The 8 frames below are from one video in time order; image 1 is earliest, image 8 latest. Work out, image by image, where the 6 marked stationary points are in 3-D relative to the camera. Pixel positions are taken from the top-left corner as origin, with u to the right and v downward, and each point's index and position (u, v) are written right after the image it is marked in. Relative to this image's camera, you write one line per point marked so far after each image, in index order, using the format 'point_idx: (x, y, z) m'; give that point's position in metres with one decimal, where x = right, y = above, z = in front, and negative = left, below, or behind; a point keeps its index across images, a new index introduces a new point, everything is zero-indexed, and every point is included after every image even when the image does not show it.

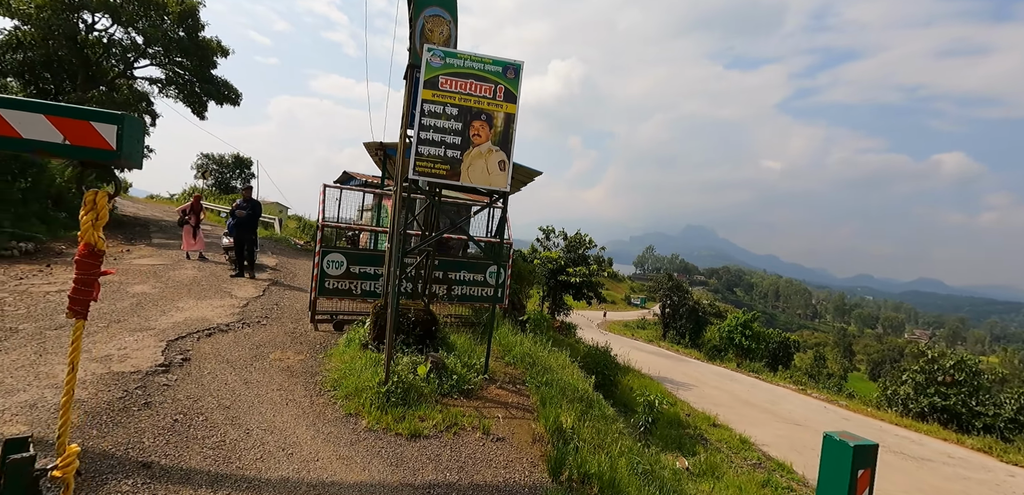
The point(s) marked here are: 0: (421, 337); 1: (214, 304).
0: (-0.9, -0.9, +5.1) m
1: (-4.1, -0.8, +7.1) m
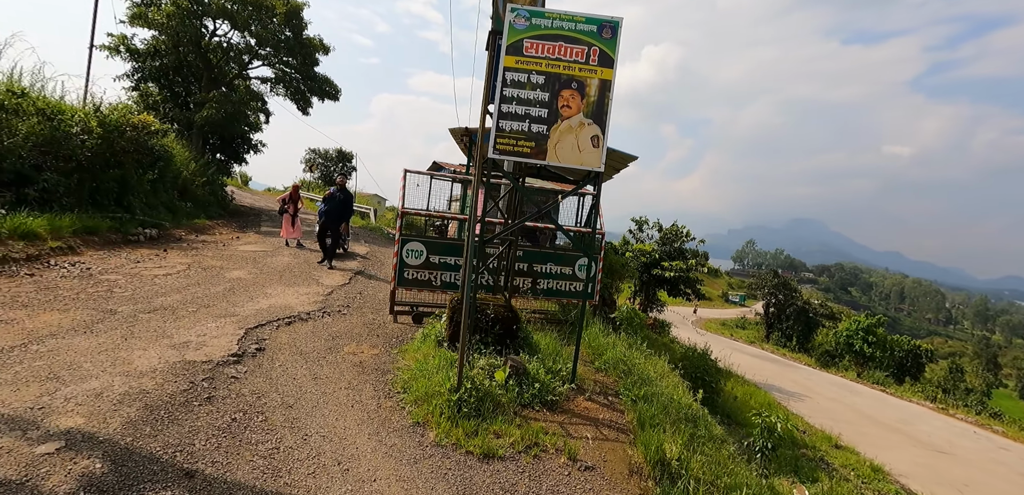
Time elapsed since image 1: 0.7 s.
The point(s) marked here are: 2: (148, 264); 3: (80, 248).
0: (-0.1, -0.8, +4.6) m
1: (-2.9, -0.6, +7.1) m
2: (-5.9, -0.3, +8.4) m
3: (-7.3, 0.0, +8.7) m
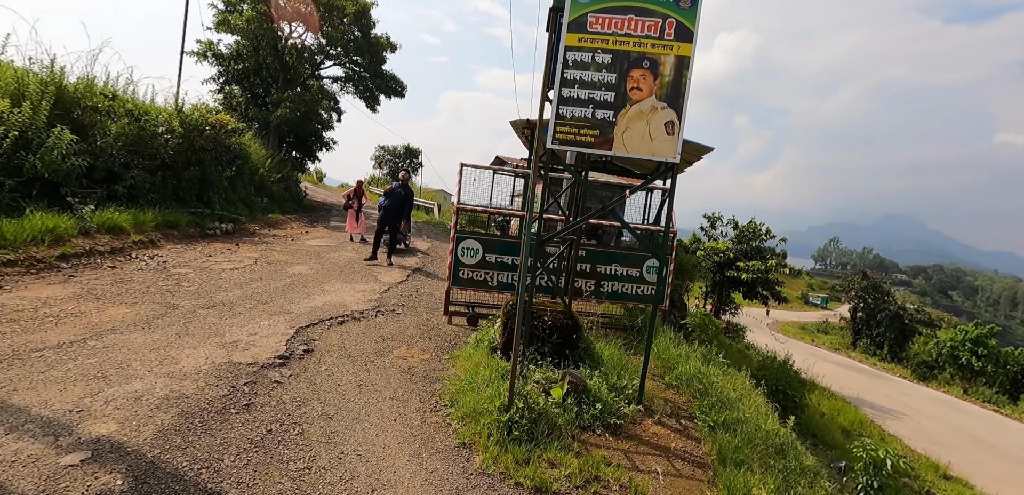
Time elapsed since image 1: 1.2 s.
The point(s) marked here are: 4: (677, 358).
0: (+0.4, -0.8, +4.2) m
1: (-2.1, -0.6, +7.0) m
2: (-4.9, -0.2, +8.6) m
3: (-6.3, +0.1, +9.1) m
4: (+1.6, -1.0, +4.8) m
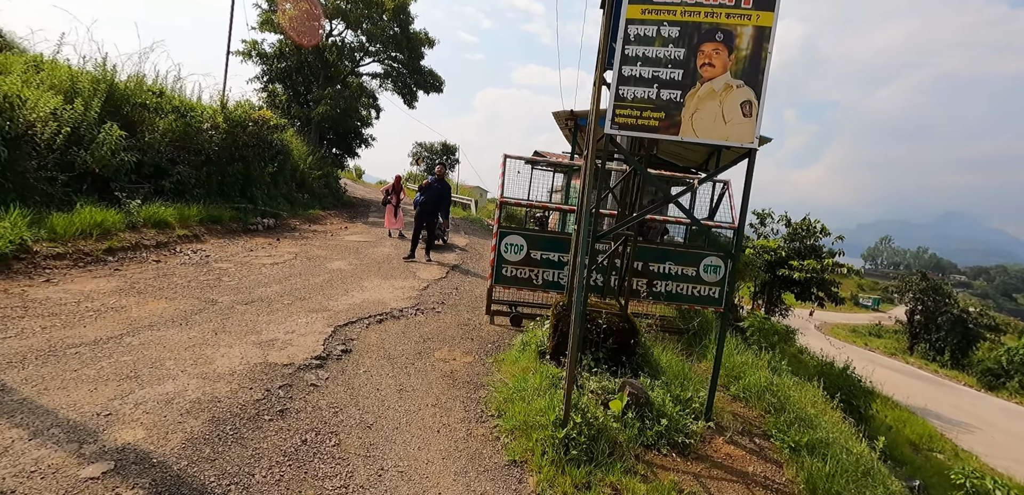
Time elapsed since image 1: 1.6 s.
0: (+0.8, -0.8, +3.8) m
1: (-1.5, -0.5, +6.8) m
2: (-4.2, -0.1, +8.6) m
3: (-5.5, +0.2, +9.2) m
4: (+2.0, -1.0, +4.4) m
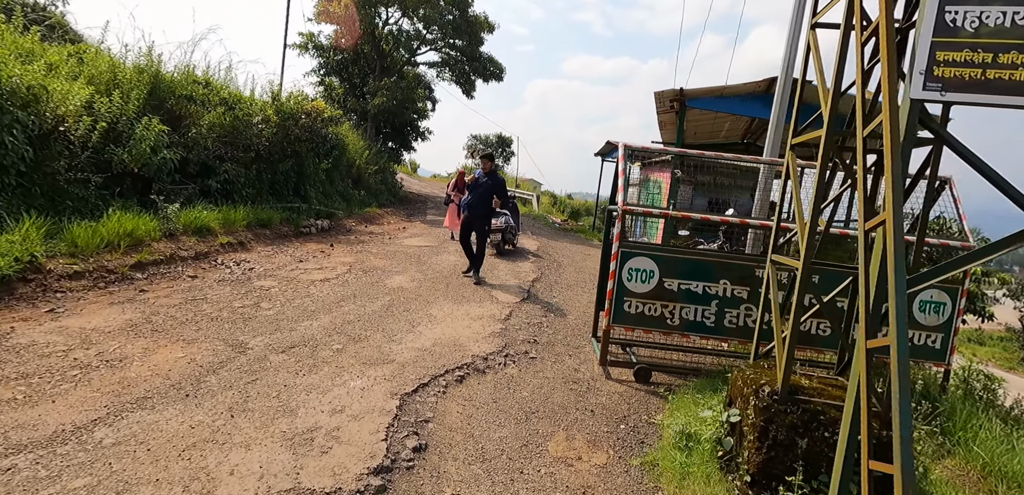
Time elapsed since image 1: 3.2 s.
0: (+1.6, -1.0, +2.2) m
1: (-0.4, -0.7, +5.3) m
2: (-2.9, -0.2, +7.4) m
3: (-4.1, +0.1, +8.1) m
4: (+2.8, -1.3, +2.6) m
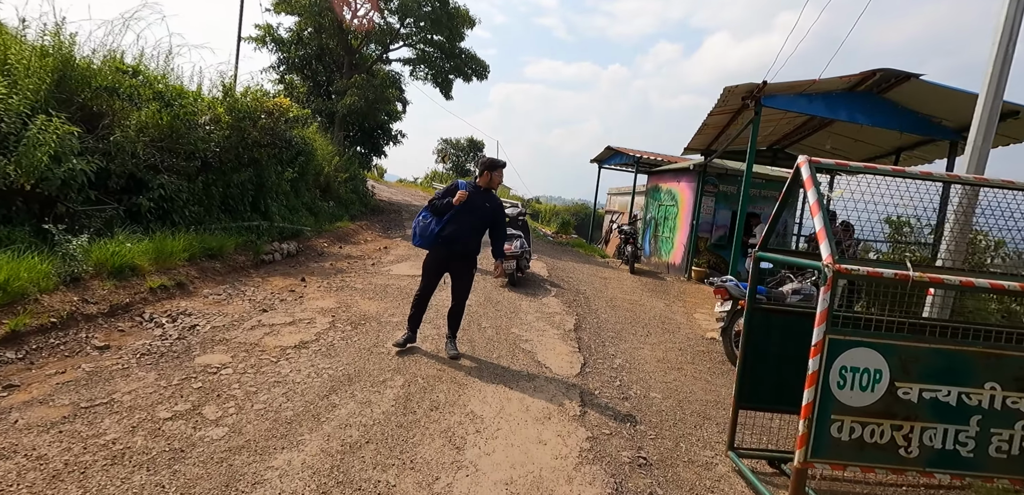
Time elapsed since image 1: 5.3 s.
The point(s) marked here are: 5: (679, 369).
0: (+2.4, -1.4, +0.5) m
1: (+0.1, -1.1, +3.5) m
2: (-2.5, -0.7, +5.4) m
3: (-3.8, -0.4, +6.1) m
4: (+3.6, -1.6, +1.1) m
5: (+1.7, -1.2, +5.1) m
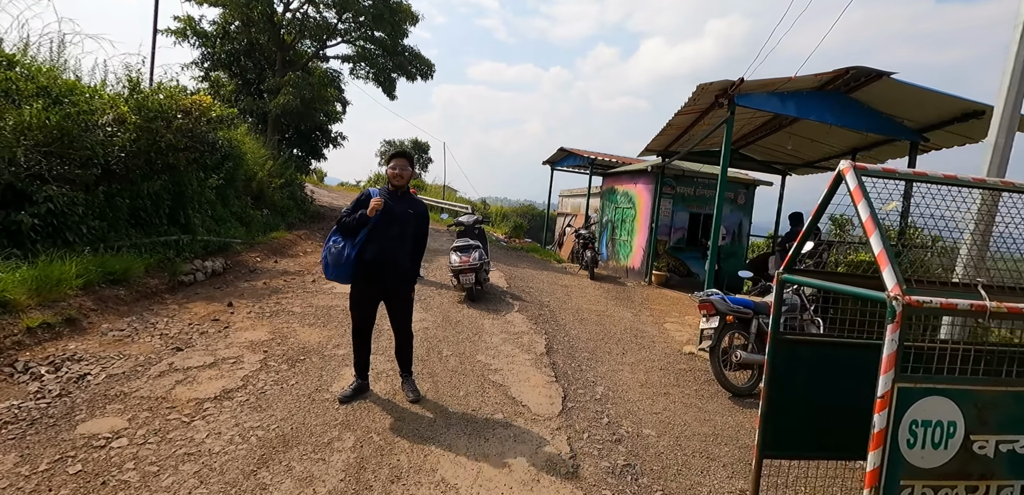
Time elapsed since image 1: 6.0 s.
0: (+2.5, -1.5, +0.1) m
1: (0.0, -1.3, +2.9) m
2: (-2.8, -0.9, +4.5) m
3: (-4.1, -0.7, +5.0) m
4: (+3.7, -1.7, +0.8) m
5: (+1.4, -1.3, +4.6) m
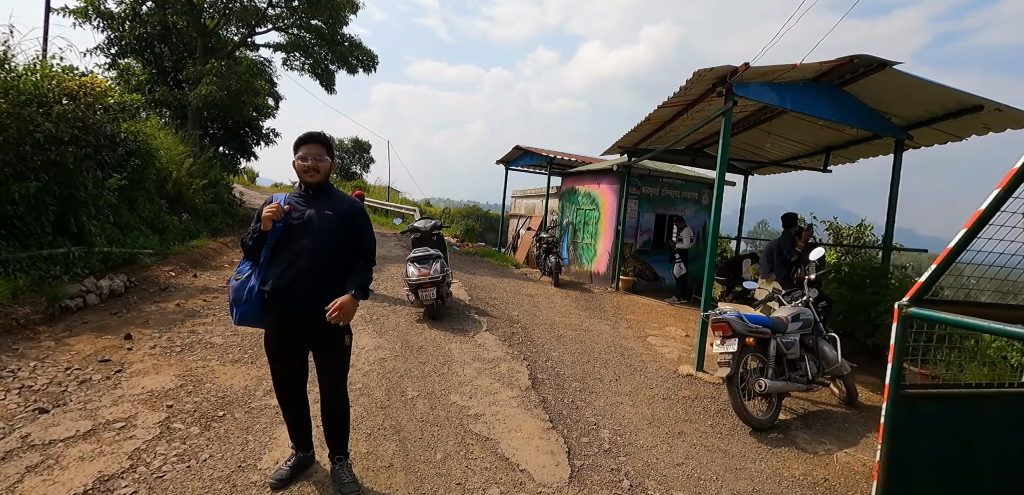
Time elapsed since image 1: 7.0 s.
0: (+2.9, -1.5, -0.5) m
1: (+0.1, -1.4, +2.0) m
2: (-2.9, -1.1, +3.3) m
3: (-4.3, -0.8, +3.7) m
4: (+4.0, -1.7, +0.3) m
5: (+1.3, -1.4, +3.9) m
